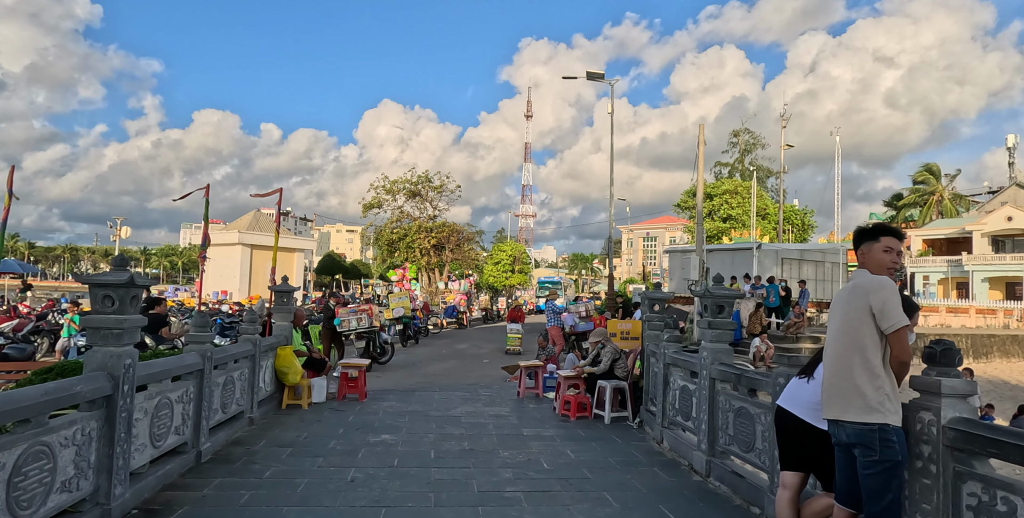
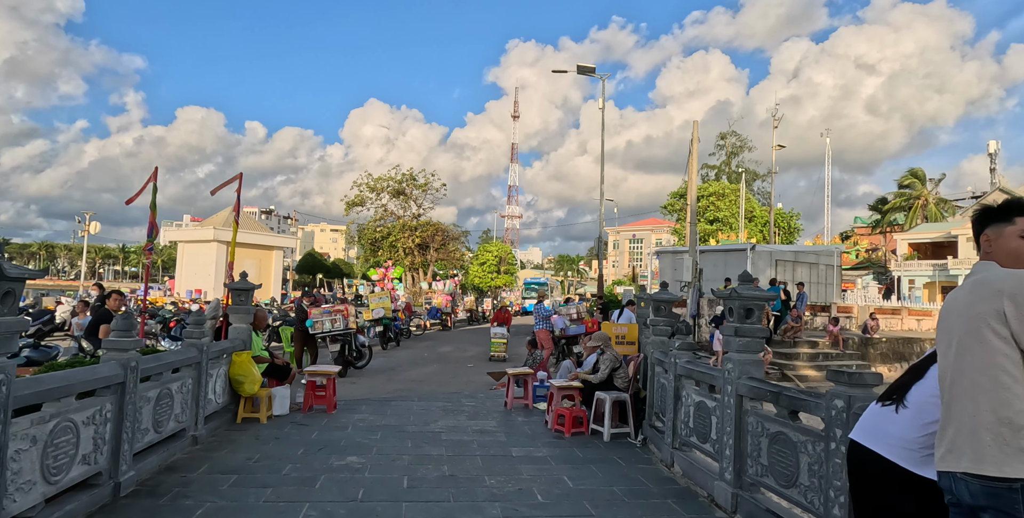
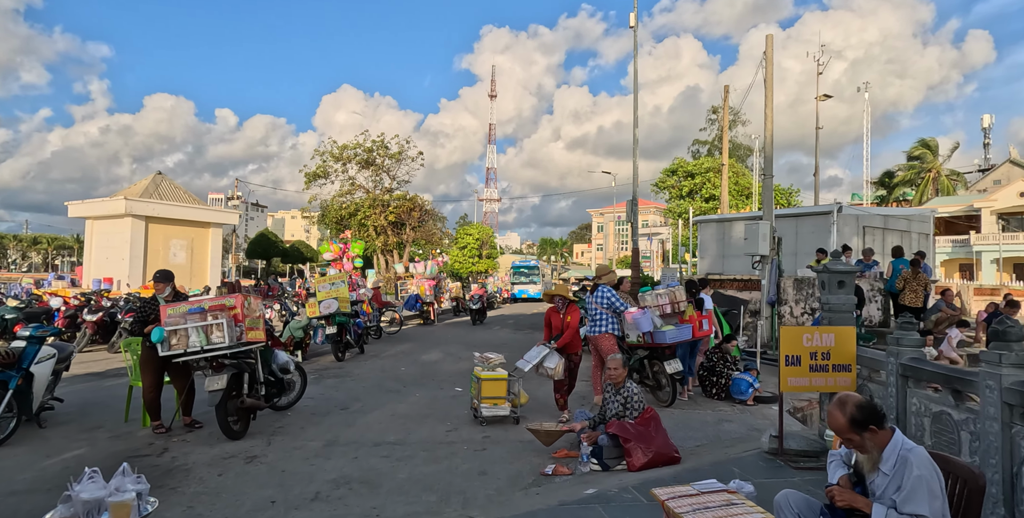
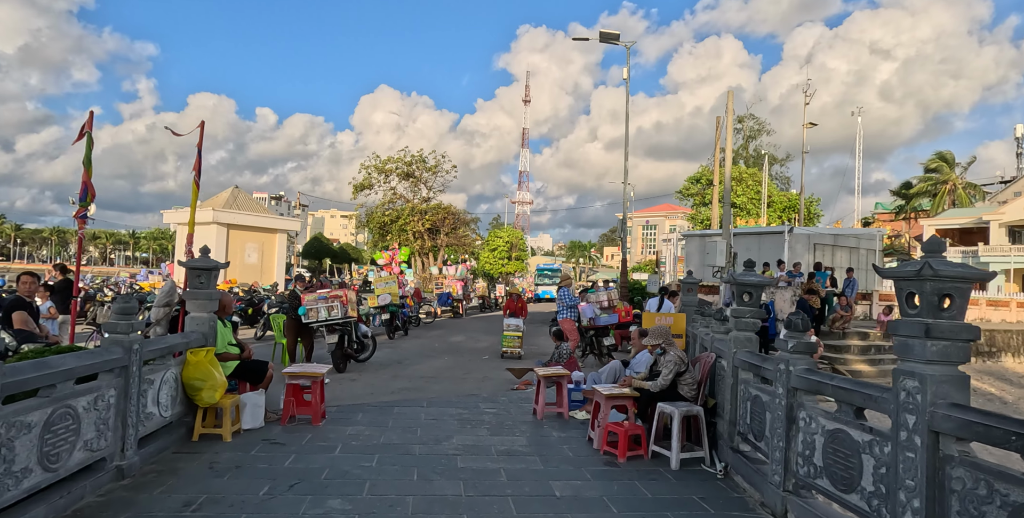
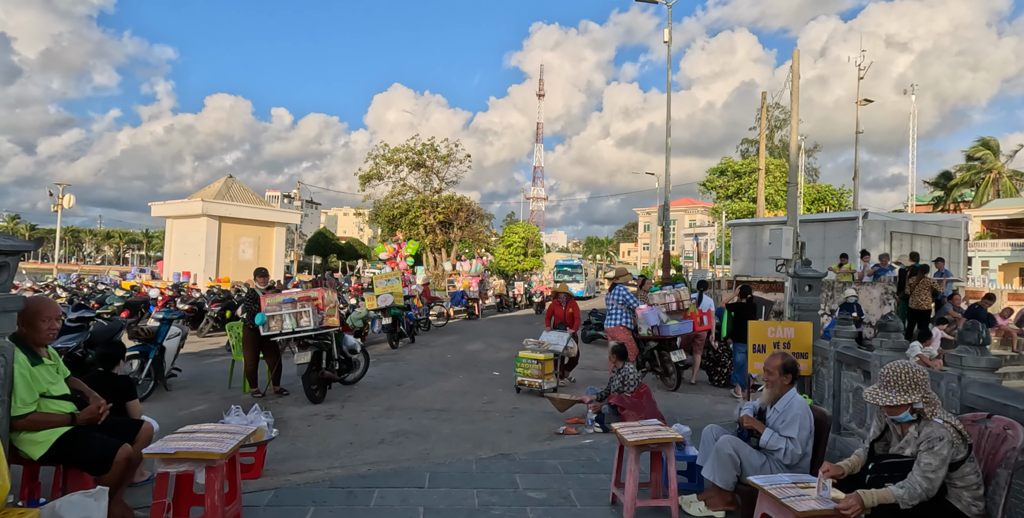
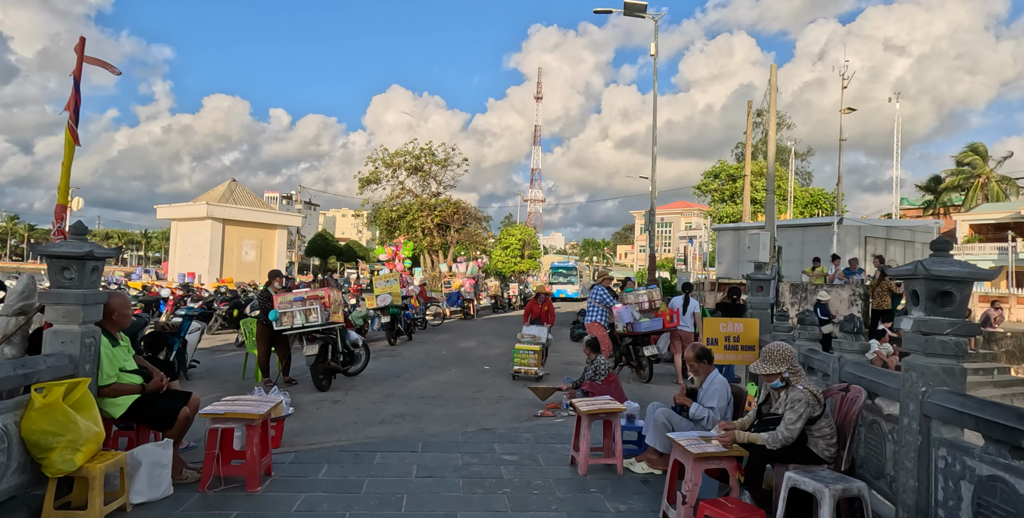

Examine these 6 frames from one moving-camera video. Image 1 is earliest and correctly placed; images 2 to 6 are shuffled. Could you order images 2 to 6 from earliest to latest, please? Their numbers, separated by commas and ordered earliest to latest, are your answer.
2, 4, 6, 5, 3
